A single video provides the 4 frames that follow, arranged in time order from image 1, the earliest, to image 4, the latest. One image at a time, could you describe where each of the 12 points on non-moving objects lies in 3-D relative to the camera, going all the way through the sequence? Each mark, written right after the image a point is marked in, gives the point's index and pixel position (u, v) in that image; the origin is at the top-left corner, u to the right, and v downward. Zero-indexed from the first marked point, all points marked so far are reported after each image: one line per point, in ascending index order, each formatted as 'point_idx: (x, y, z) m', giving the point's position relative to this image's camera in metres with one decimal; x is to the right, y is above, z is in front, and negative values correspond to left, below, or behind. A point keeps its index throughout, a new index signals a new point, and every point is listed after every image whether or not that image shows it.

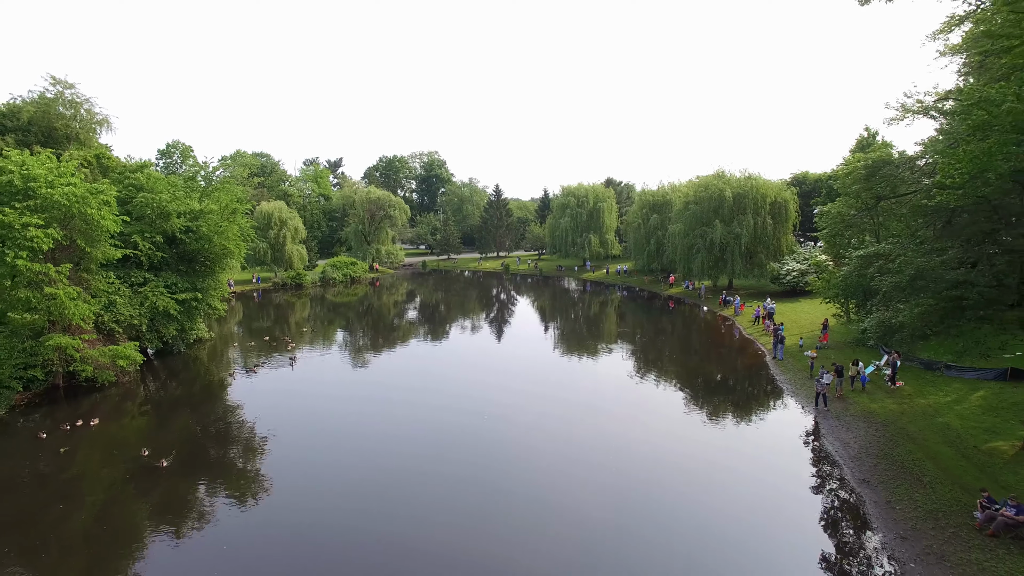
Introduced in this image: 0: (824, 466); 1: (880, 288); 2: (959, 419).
0: (+9.8, -5.4, +15.0) m
1: (+11.4, 0.0, +16.4) m
2: (+14.6, -4.1, +16.9) m
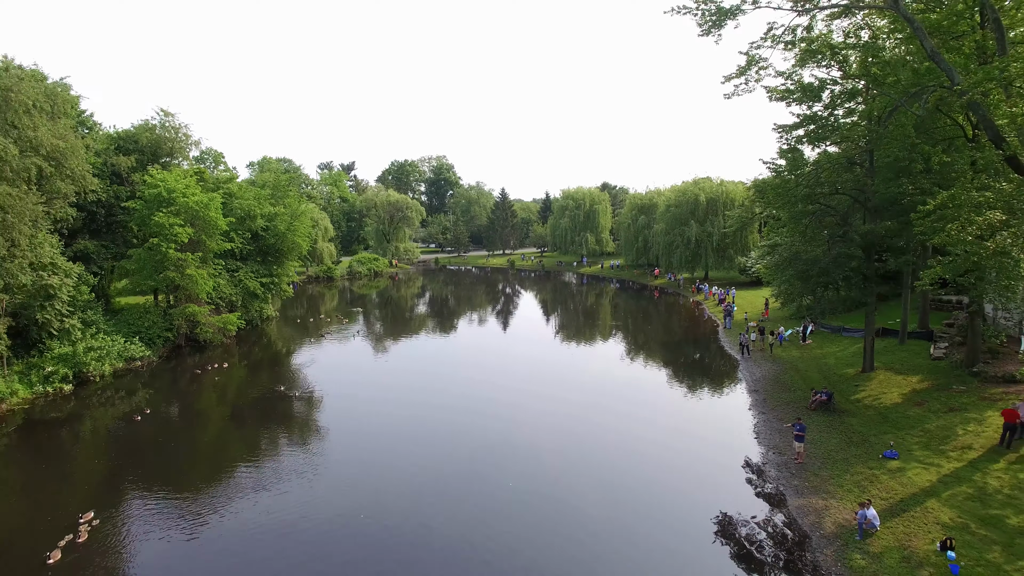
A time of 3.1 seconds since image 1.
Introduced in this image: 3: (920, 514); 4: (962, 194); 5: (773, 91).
0: (+10.3, -4.5, +22.4) m
1: (+12.0, +0.9, +23.8) m
2: (+15.2, -3.2, +24.3) m
3: (+9.1, -5.1, +11.6) m
4: (+11.6, +2.4, +13.4) m
5: (+8.9, +6.8, +18.0) m
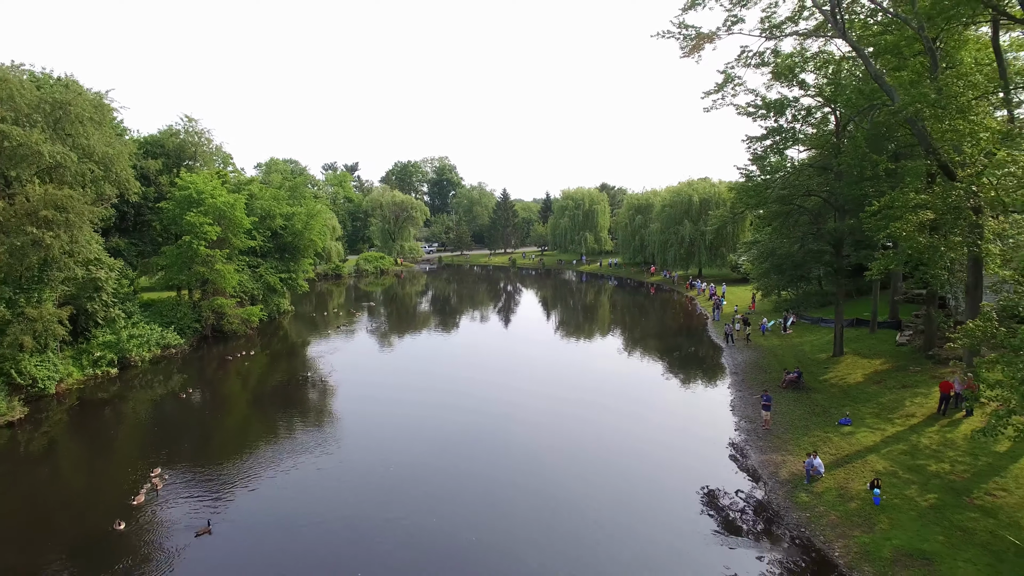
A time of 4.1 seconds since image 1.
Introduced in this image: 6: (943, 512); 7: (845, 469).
0: (+10.5, -4.2, +24.7) m
1: (+12.2, +1.3, +26.1) m
2: (+15.4, -2.8, +26.6) m
3: (+9.3, -4.7, +13.8) m
4: (+11.8, +2.7, +15.6) m
5: (+9.1, +7.1, +20.3) m
6: (+9.5, -4.9, +11.4) m
7: (+8.9, -4.8, +13.8) m
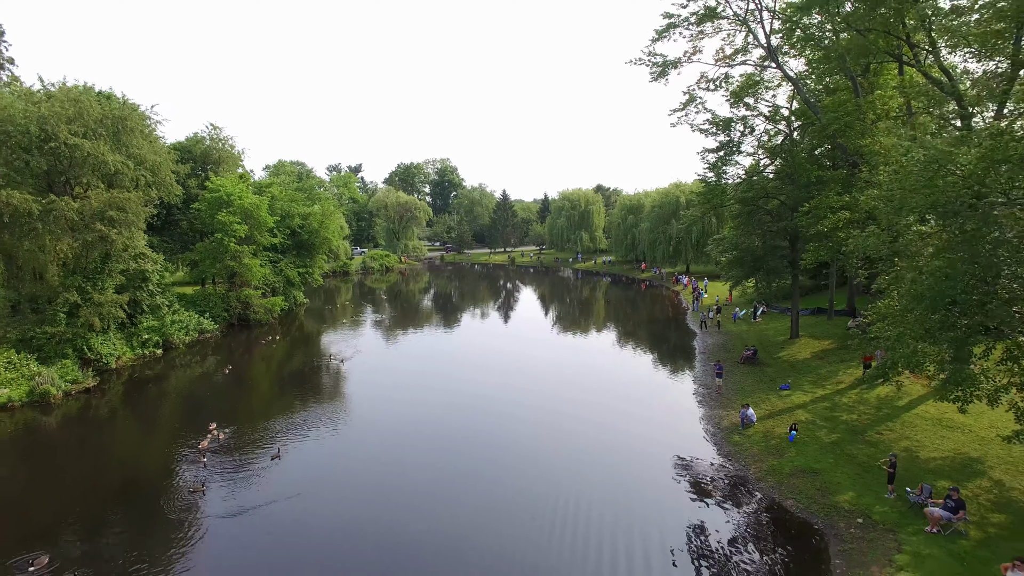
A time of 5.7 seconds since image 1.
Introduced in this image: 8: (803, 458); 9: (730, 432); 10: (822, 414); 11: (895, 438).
0: (+10.3, -3.7, +28.0) m
1: (+12.0, +1.8, +29.4) m
2: (+15.2, -2.3, +29.9) m
3: (+9.1, -4.3, +17.2) m
4: (+11.6, +3.2, +19.0) m
5: (+8.9, +7.6, +23.6) m
6: (+9.3, -4.4, +14.7) m
7: (+8.7, -4.3, +17.1) m
8: (+8.1, -4.7, +14.3) m
9: (+7.3, -4.8, +17.5) m
10: (+10.2, -4.2, +17.0) m
11: (+10.9, -4.3, +14.7) m
